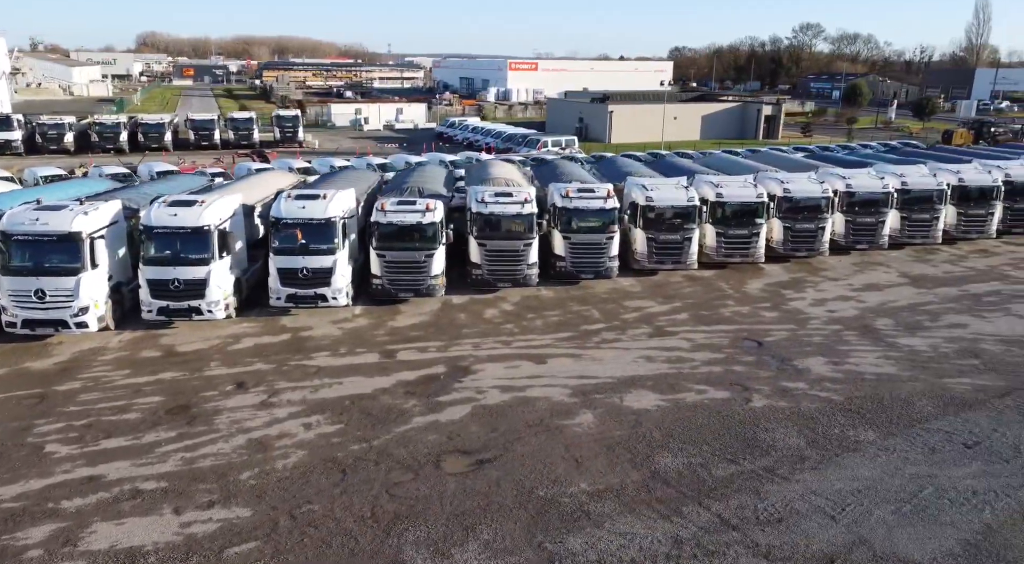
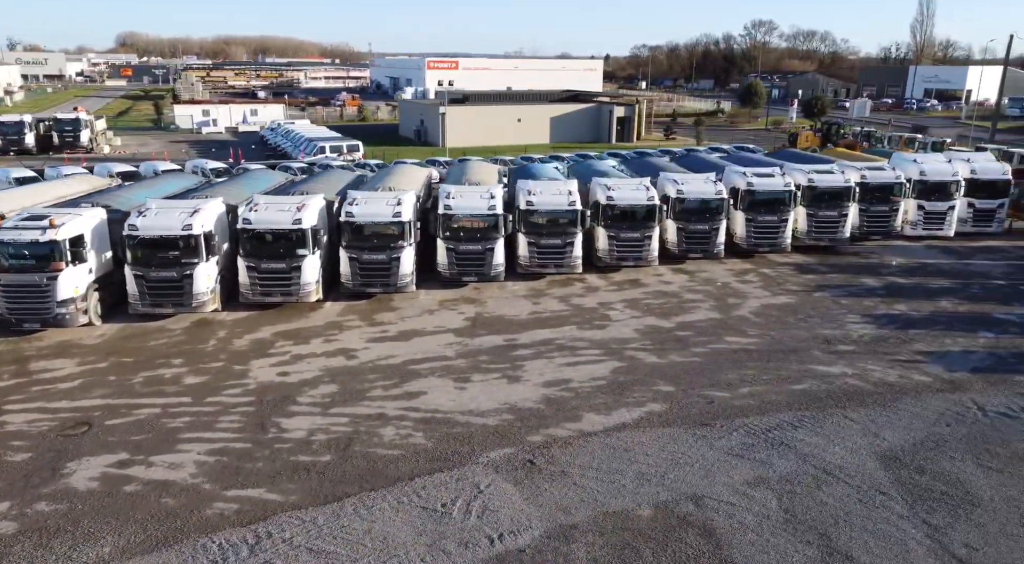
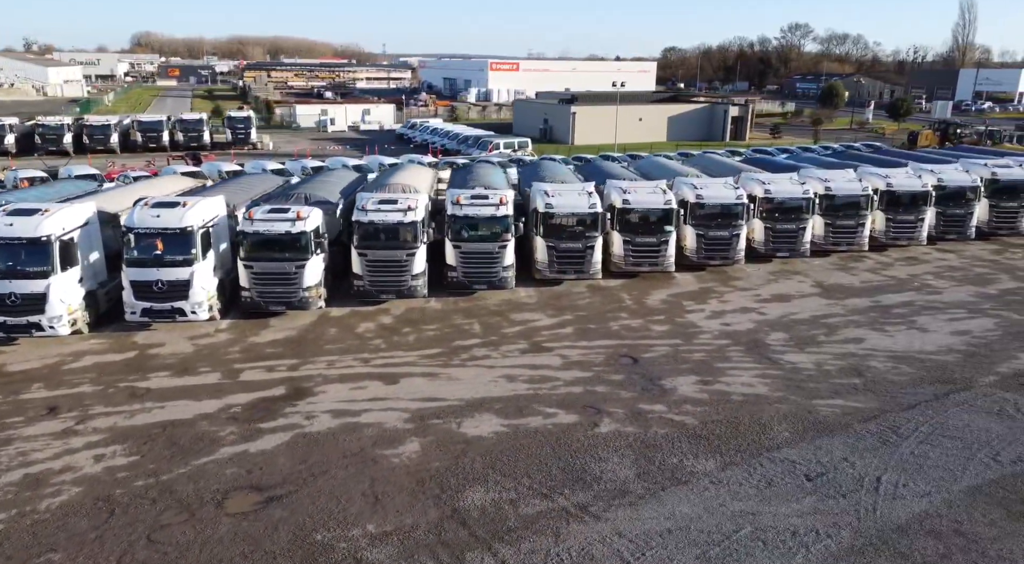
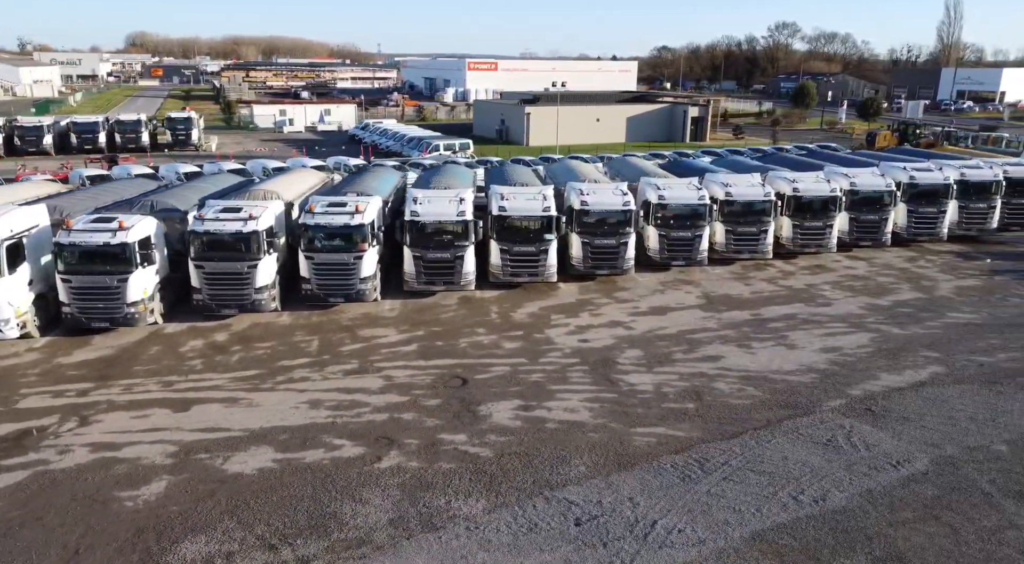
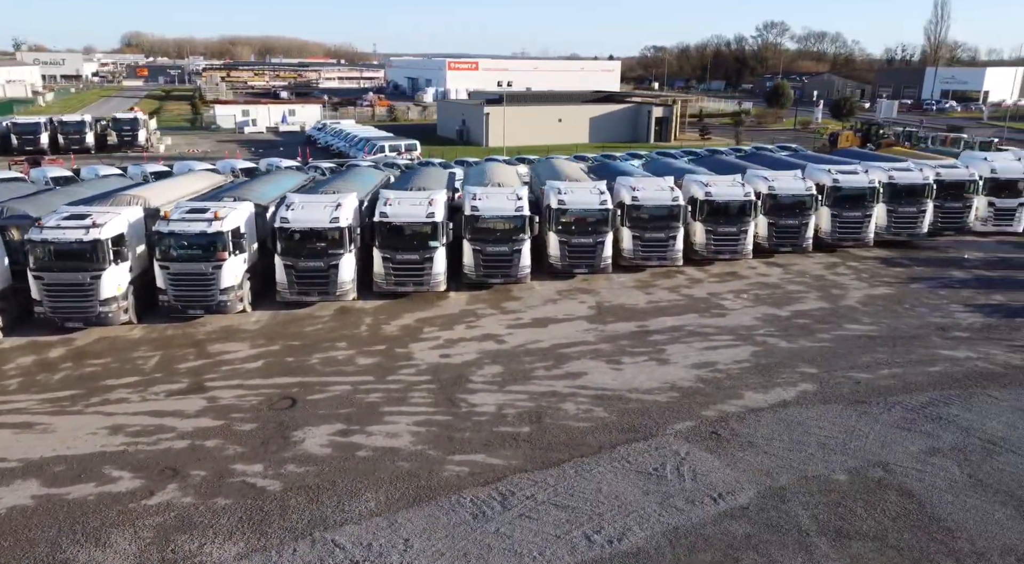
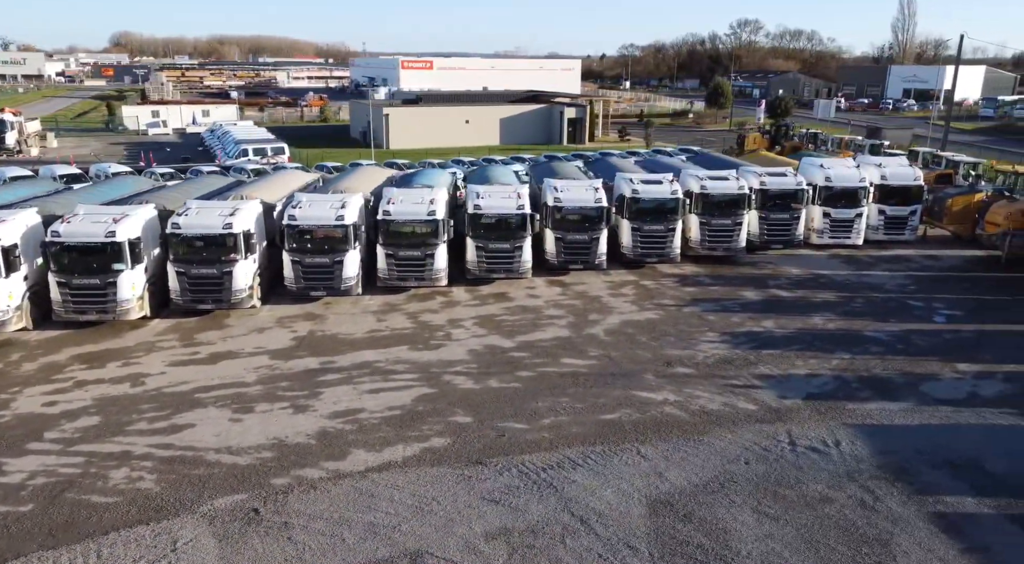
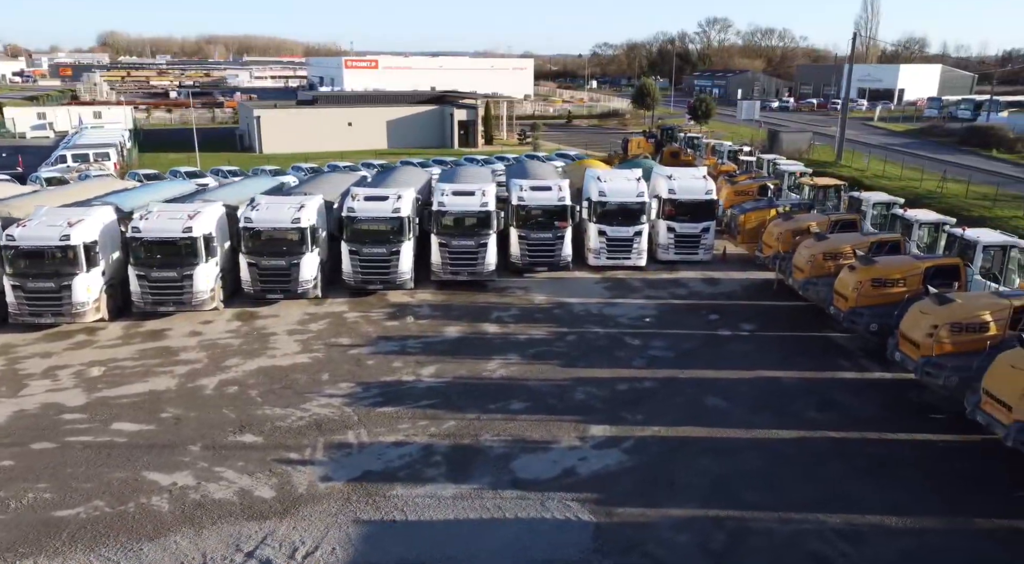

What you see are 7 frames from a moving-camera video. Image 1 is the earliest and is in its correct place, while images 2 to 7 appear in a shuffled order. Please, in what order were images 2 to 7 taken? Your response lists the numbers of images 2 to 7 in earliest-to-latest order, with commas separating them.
3, 4, 5, 2, 6, 7
